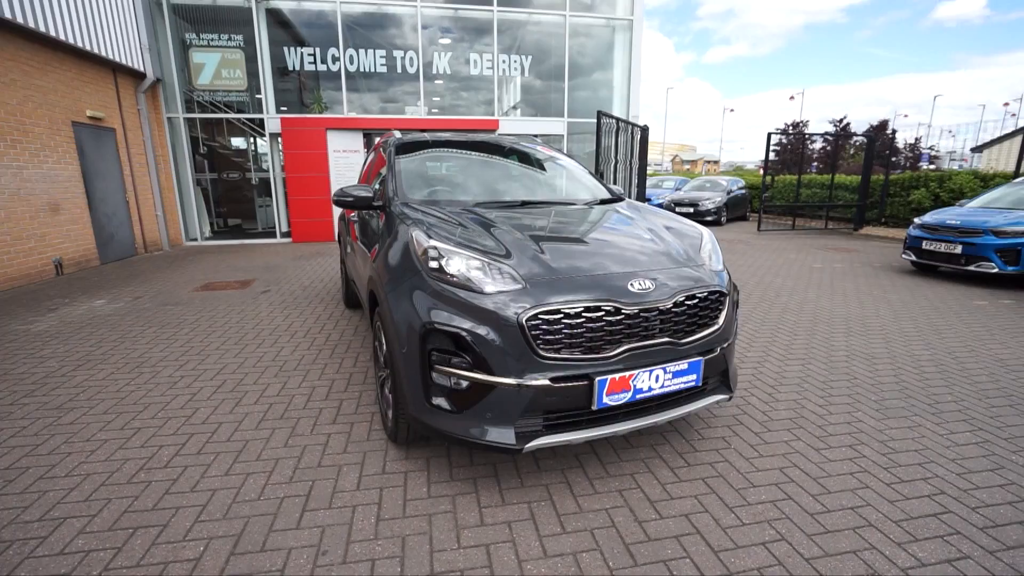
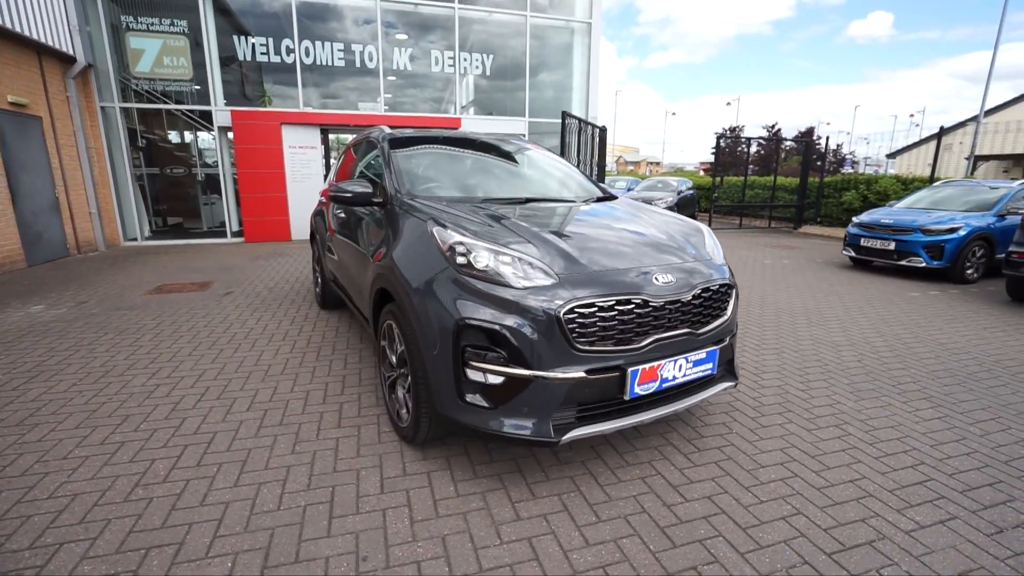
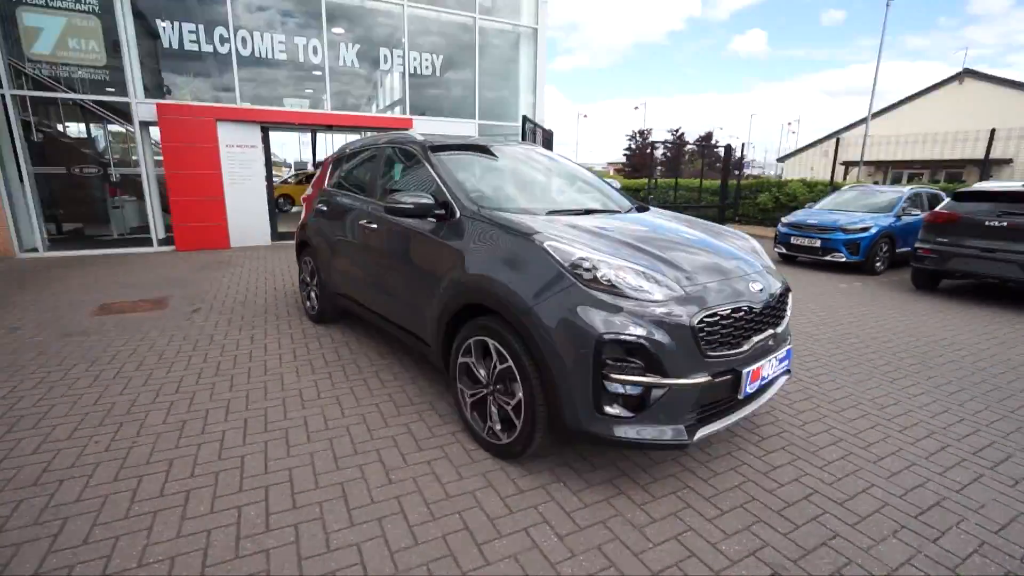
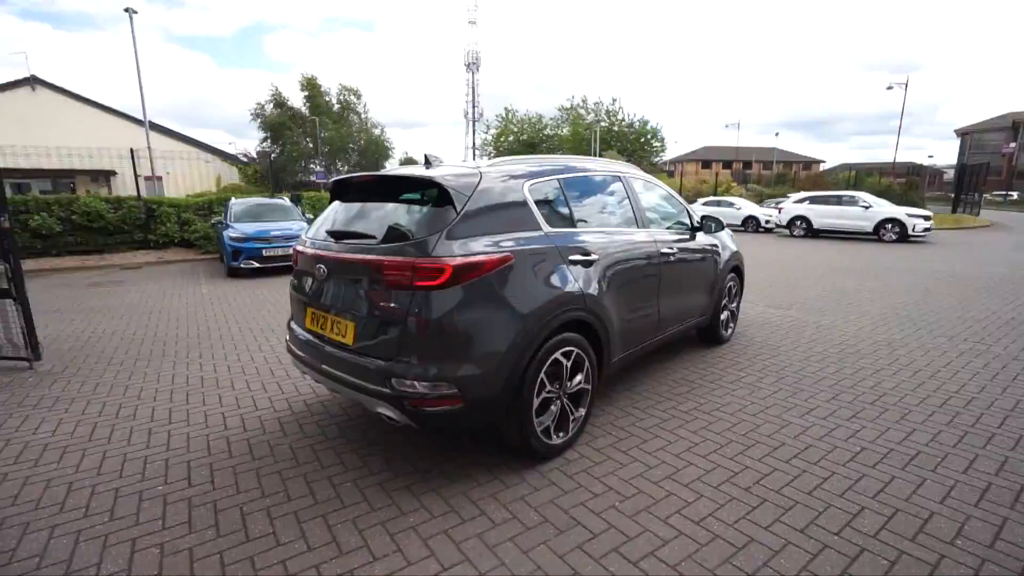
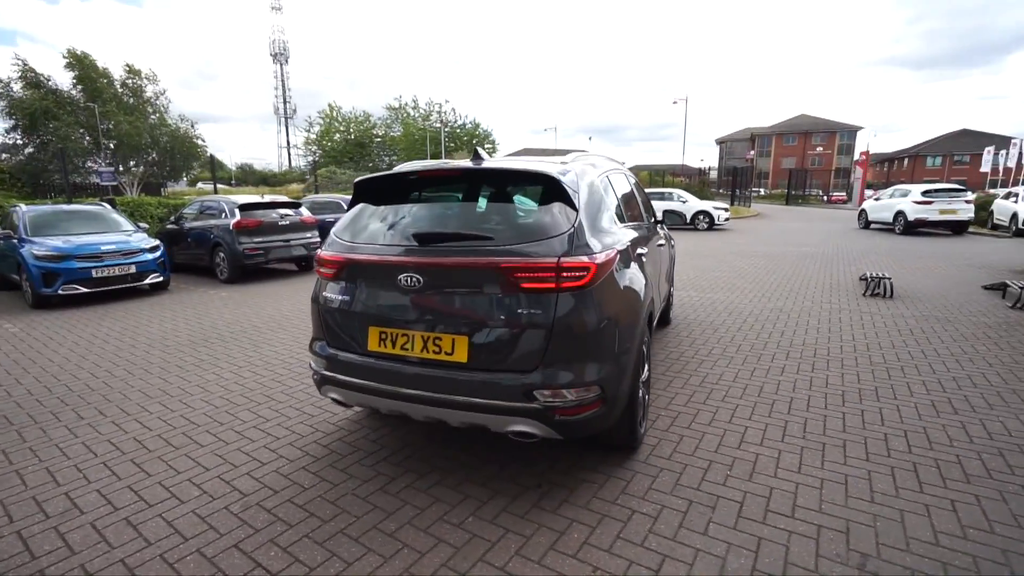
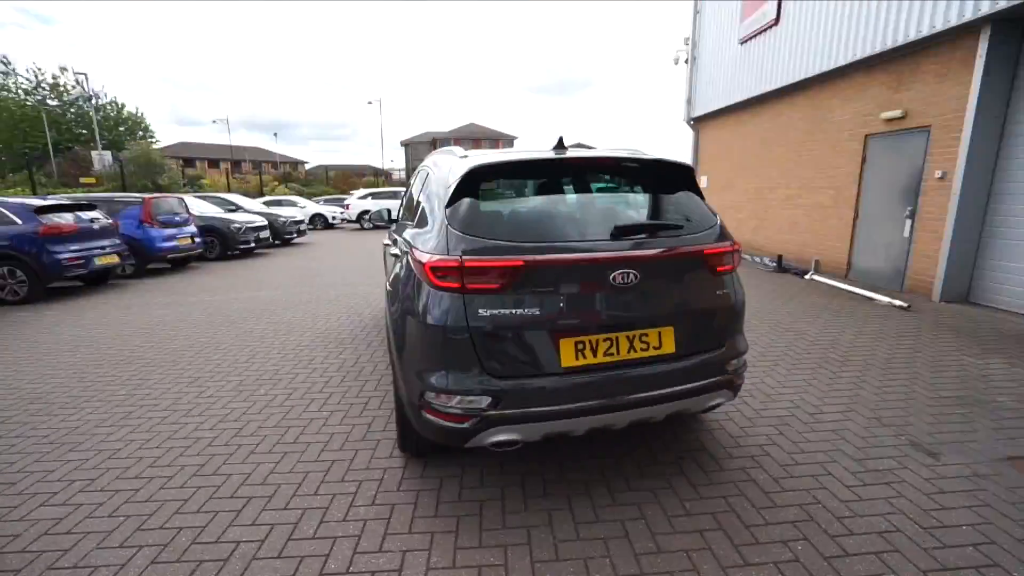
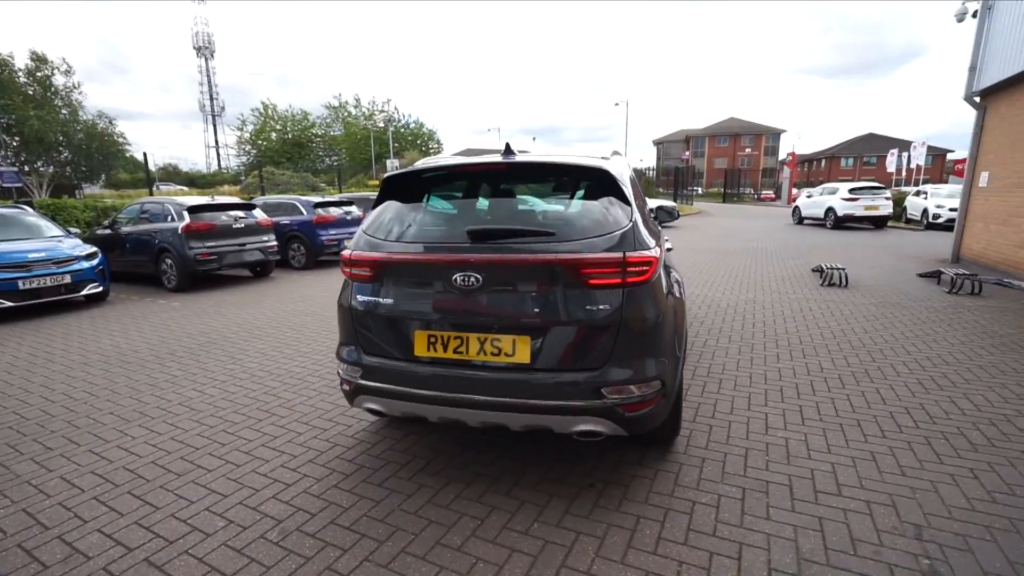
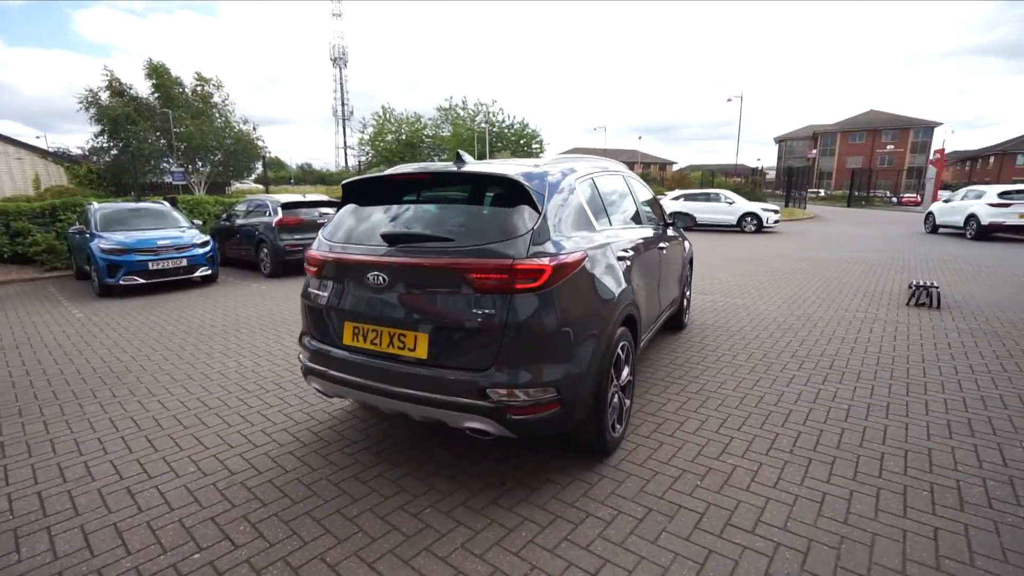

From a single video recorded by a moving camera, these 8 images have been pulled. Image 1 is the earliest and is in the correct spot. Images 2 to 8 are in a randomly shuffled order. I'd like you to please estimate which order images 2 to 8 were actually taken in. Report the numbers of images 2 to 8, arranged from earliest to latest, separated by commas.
2, 3, 4, 8, 5, 7, 6
